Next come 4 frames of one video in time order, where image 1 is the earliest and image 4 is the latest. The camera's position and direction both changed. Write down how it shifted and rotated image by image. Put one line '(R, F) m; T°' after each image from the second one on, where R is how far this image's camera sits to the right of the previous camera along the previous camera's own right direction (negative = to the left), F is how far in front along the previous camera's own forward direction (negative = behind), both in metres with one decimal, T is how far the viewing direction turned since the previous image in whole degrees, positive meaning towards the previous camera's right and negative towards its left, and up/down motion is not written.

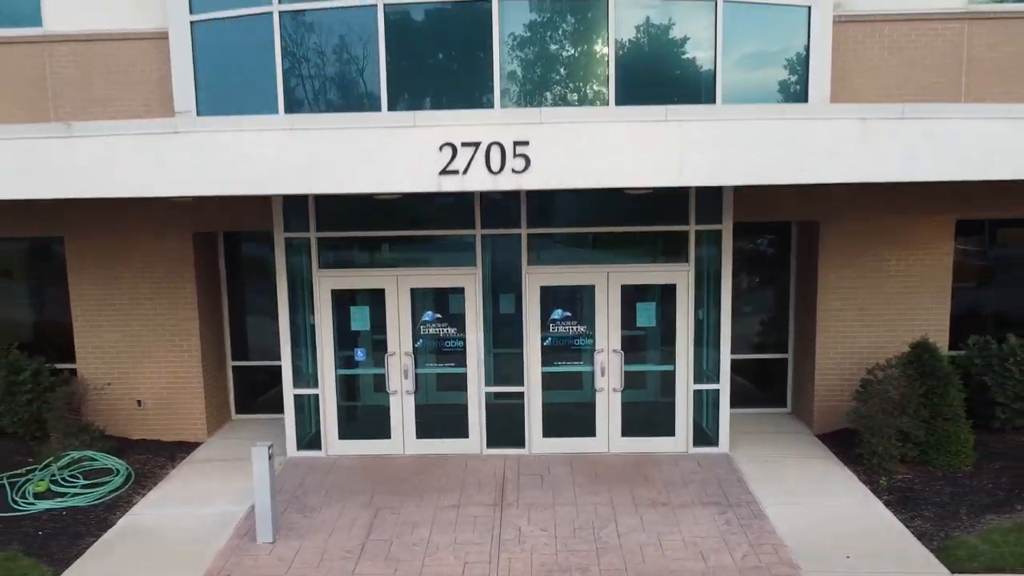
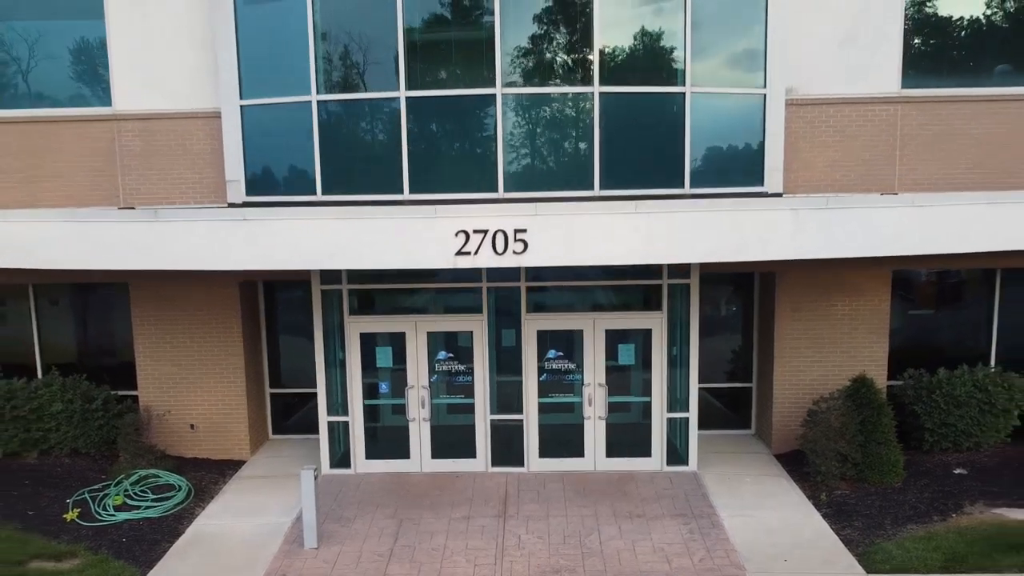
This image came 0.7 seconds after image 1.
(0.0, -1.5) m; 0°
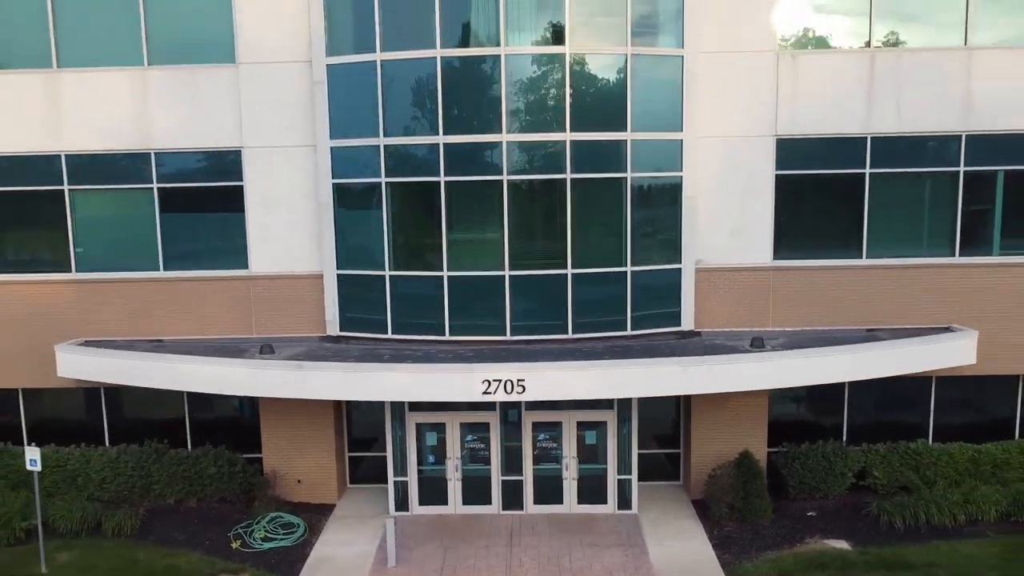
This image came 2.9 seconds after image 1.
(0.0, -5.0) m; 0°
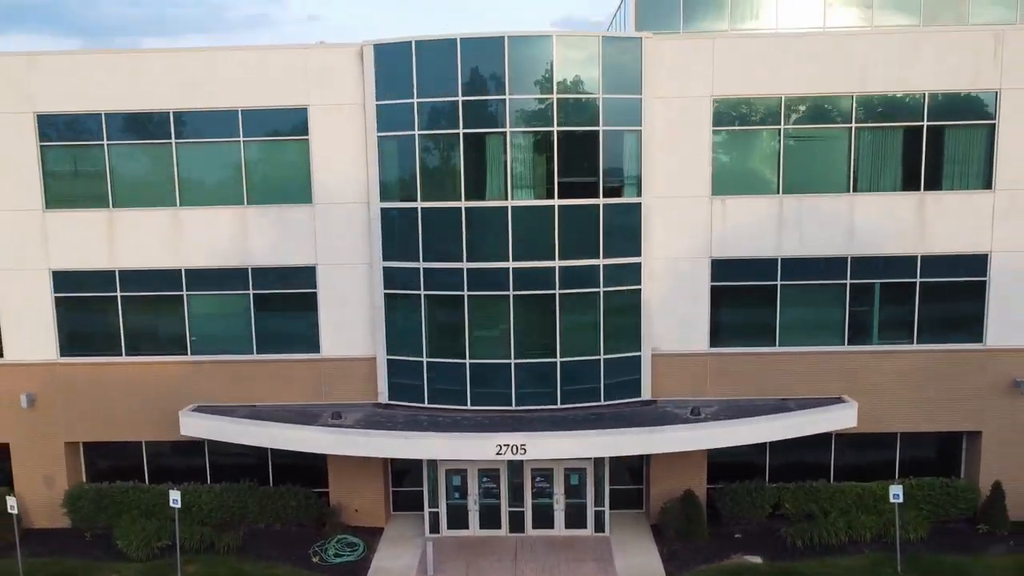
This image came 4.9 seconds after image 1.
(0.0, -5.1) m; 0°
